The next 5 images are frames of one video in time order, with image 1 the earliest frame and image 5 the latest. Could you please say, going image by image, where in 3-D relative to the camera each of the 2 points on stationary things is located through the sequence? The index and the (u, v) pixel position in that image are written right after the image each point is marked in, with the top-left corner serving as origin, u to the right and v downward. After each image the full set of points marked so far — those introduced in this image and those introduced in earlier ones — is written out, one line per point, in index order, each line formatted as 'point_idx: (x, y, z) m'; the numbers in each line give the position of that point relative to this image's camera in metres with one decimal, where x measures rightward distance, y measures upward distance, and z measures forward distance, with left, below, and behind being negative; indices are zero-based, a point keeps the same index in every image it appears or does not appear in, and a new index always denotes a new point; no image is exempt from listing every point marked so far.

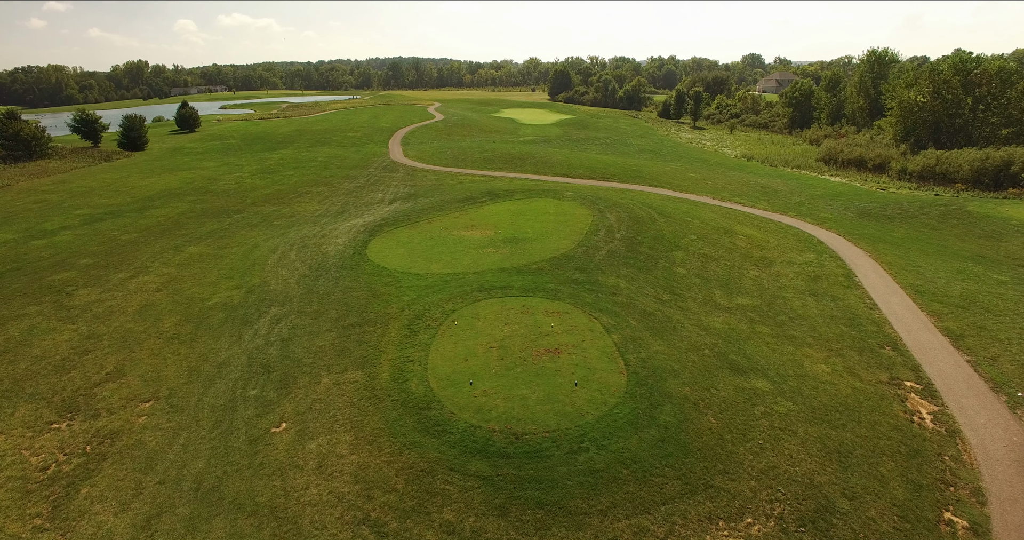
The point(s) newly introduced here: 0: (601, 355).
0: (+2.1, -2.0, +13.3) m
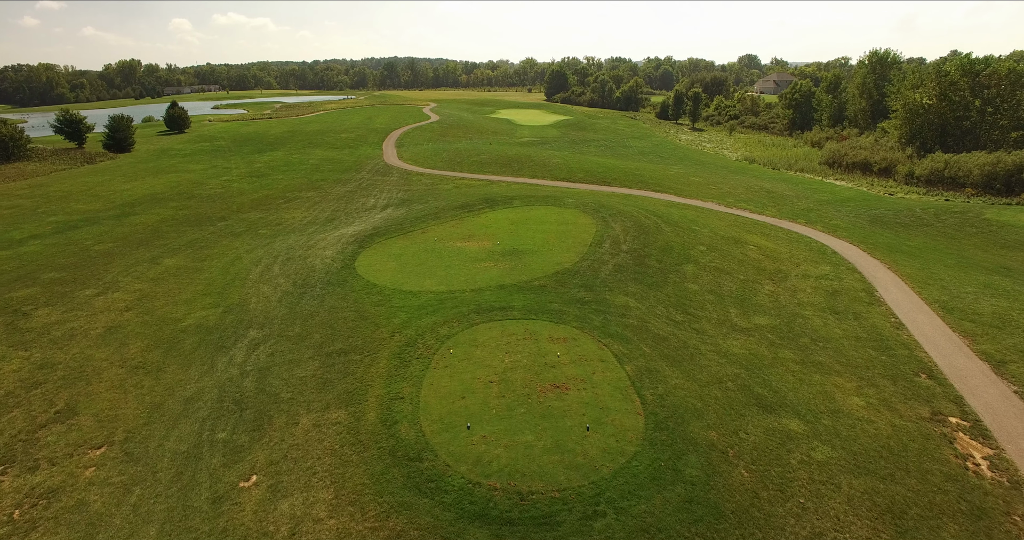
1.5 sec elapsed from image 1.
0: (+2.1, -2.6, +11.9) m
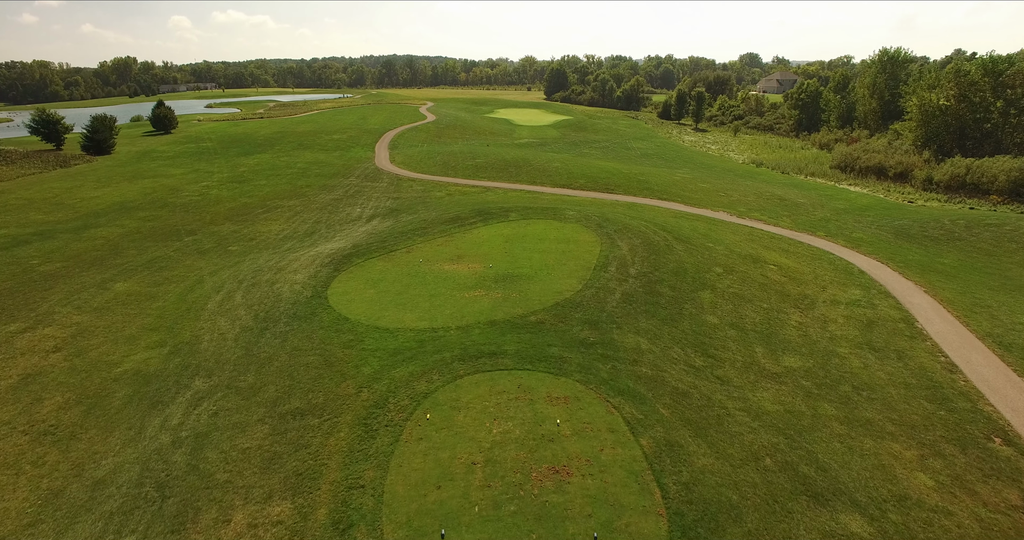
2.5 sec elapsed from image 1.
0: (+1.9, -3.5, +9.5) m
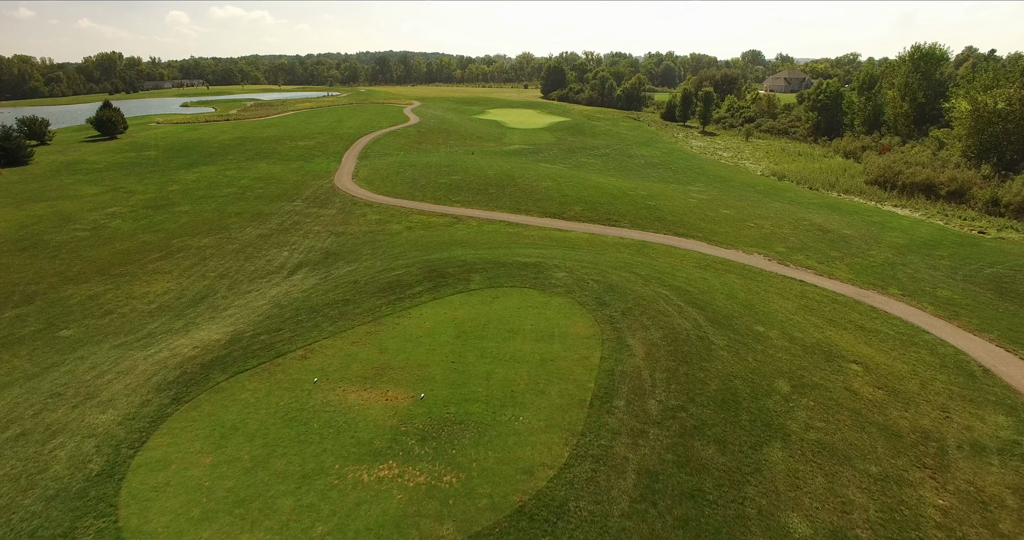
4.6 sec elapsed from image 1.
0: (+0.8, -6.4, +1.9) m
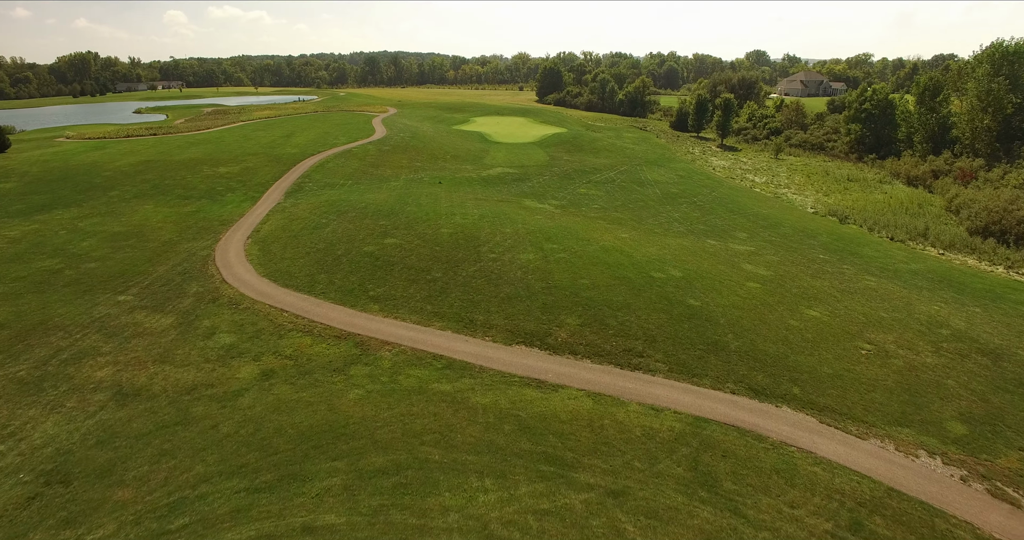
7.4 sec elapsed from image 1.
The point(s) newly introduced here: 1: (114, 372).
0: (-0.8, -11.5, -11.2) m
1: (-11.6, -2.9, +16.5) m
